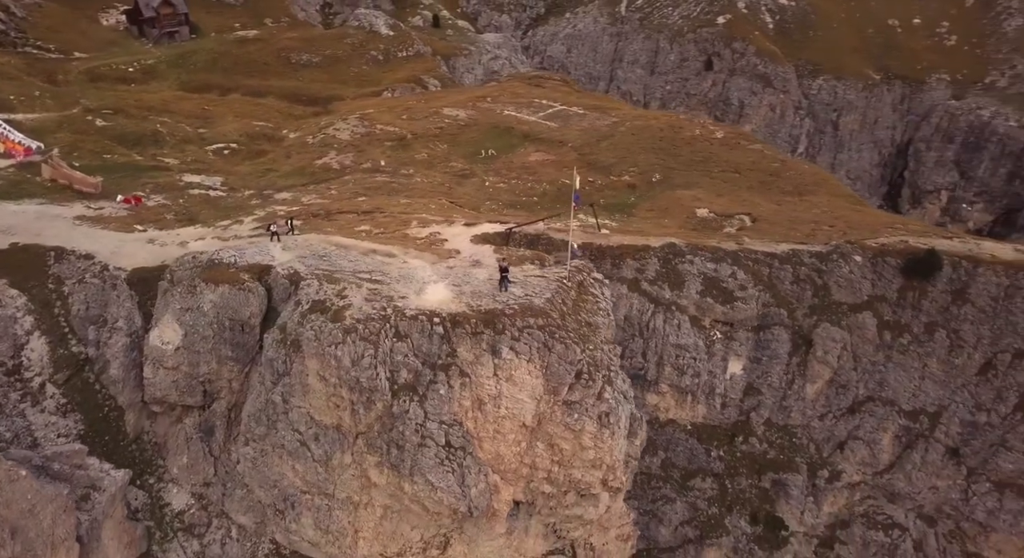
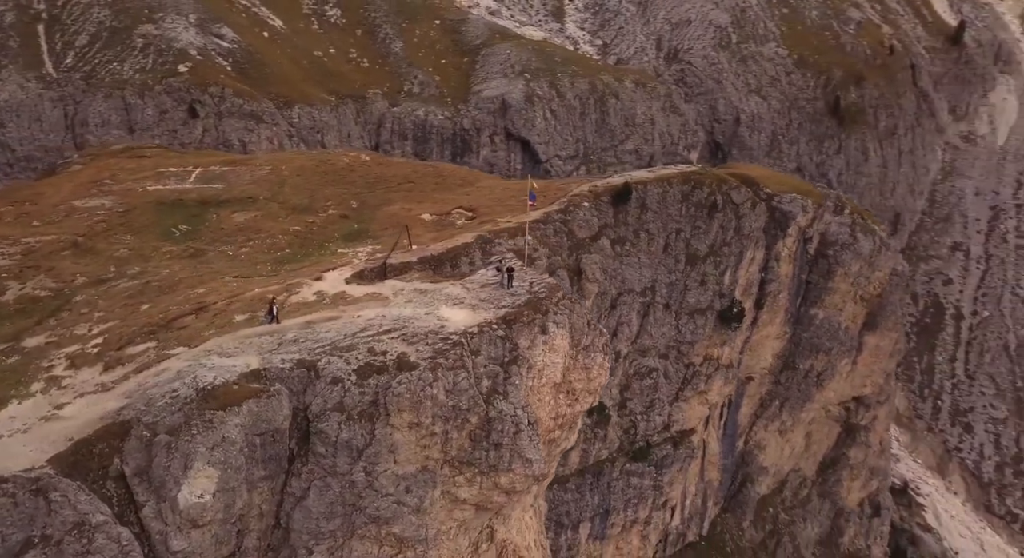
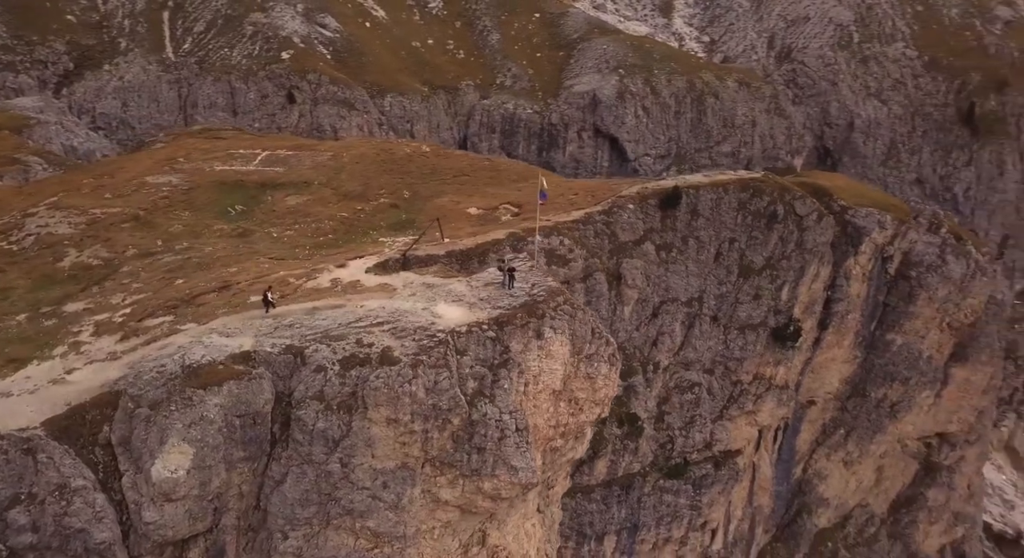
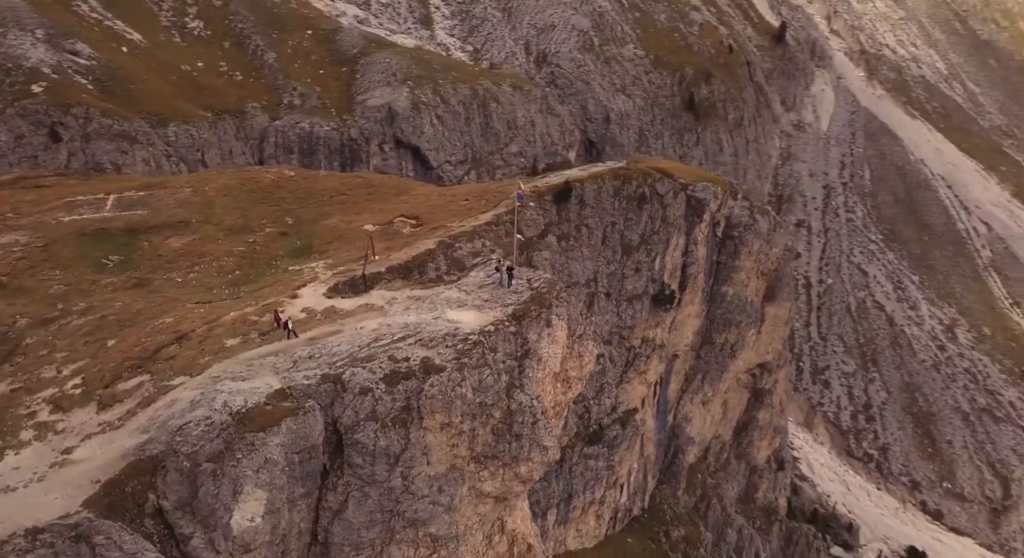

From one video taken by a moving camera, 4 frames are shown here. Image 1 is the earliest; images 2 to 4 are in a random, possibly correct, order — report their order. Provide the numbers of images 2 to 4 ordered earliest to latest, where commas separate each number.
3, 2, 4
